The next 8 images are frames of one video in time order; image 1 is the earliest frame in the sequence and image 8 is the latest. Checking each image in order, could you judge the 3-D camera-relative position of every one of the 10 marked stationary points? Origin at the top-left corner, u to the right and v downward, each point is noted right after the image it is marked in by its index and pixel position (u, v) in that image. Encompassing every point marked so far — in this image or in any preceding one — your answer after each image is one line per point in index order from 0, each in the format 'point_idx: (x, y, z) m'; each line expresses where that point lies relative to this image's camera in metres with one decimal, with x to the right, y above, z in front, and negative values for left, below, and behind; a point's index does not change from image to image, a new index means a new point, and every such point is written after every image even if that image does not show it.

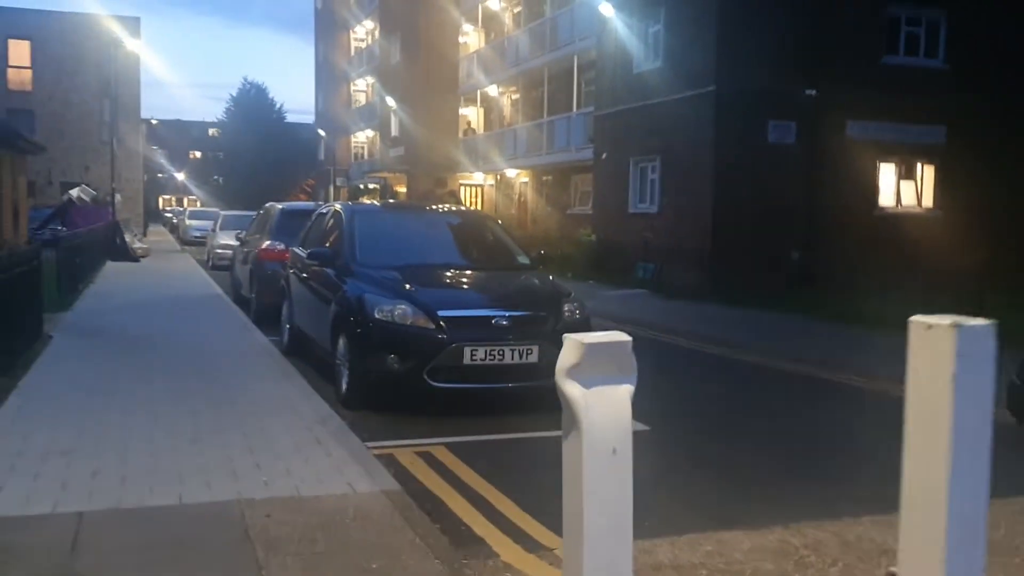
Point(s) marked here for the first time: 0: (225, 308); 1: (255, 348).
0: (-4.5, -0.4, +14.8) m
1: (-2.9, -0.7, +10.8) m
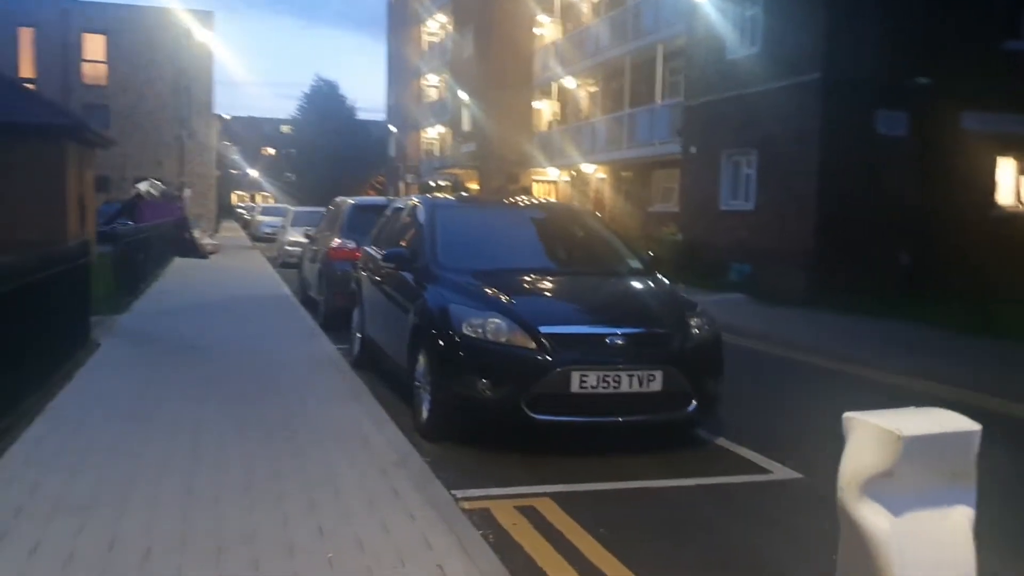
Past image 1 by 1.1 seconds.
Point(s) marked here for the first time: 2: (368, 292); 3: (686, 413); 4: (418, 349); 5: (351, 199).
0: (-3.2, -0.4, +13.8) m
1: (-1.9, -0.7, +9.7) m
2: (-1.4, 0.0, +9.5) m
3: (+1.2, -0.8, +6.3) m
4: (-0.7, -0.4, +6.8) m
5: (-2.7, +1.4, +15.0) m
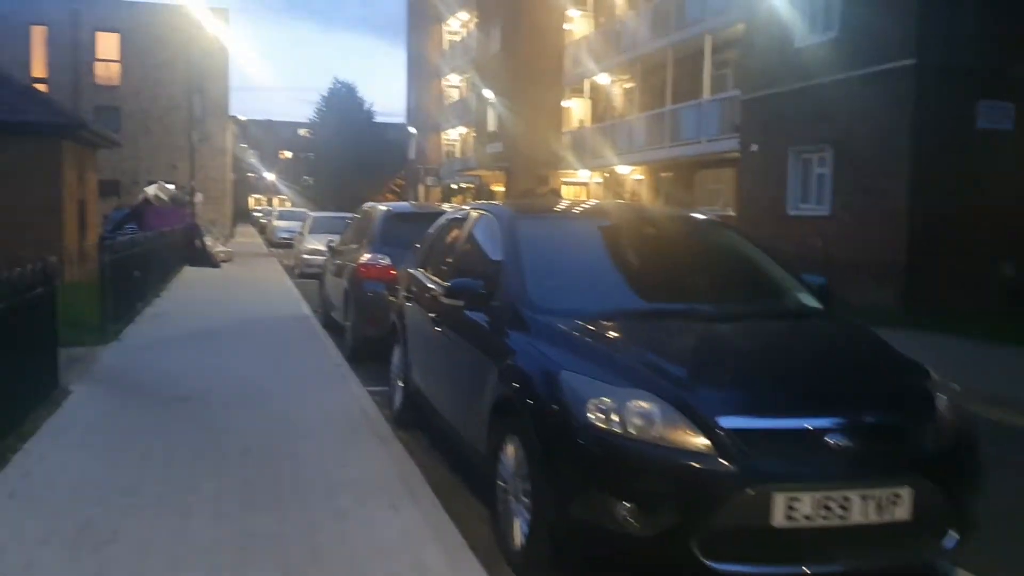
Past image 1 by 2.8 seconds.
0: (-2.5, -0.7, +11.6) m
1: (-1.2, -1.0, +7.5) m
2: (-0.7, -0.3, +7.3) m
3: (+1.8, -1.1, +4.0) m
4: (0.0, -0.7, +4.6) m
5: (-1.9, +1.1, +12.8) m
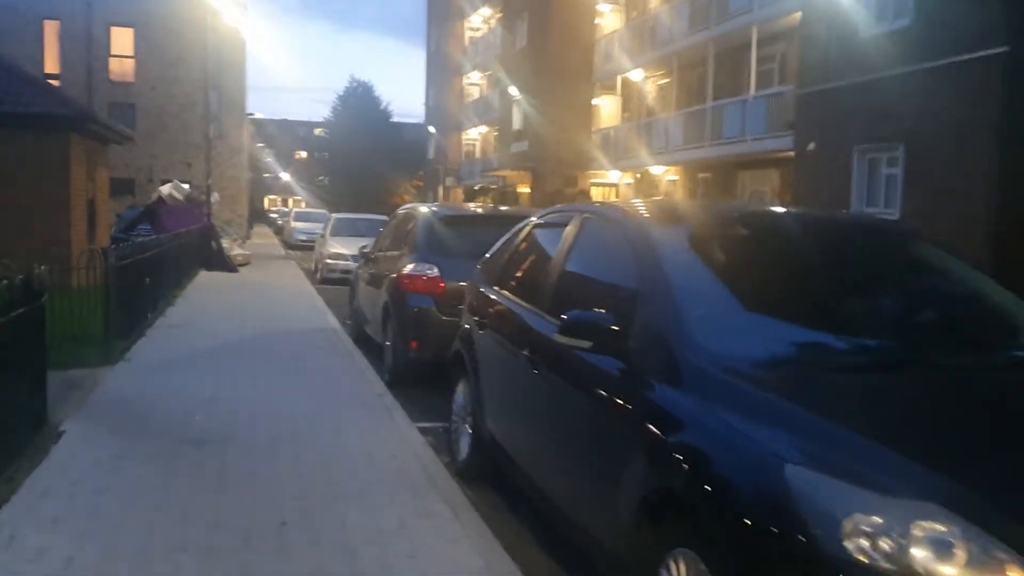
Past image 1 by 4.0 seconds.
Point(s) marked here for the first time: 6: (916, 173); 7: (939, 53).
0: (-1.8, -0.8, +10.2) m
1: (-0.7, -1.1, +6.1) m
2: (-0.1, -0.4, +5.8) m
3: (+2.3, -1.2, +2.5) m
4: (+0.5, -0.8, +3.2) m
5: (-1.2, +1.0, +11.4) m
6: (+7.2, +2.0, +16.9) m
7: (+7.4, +4.1, +16.3) m
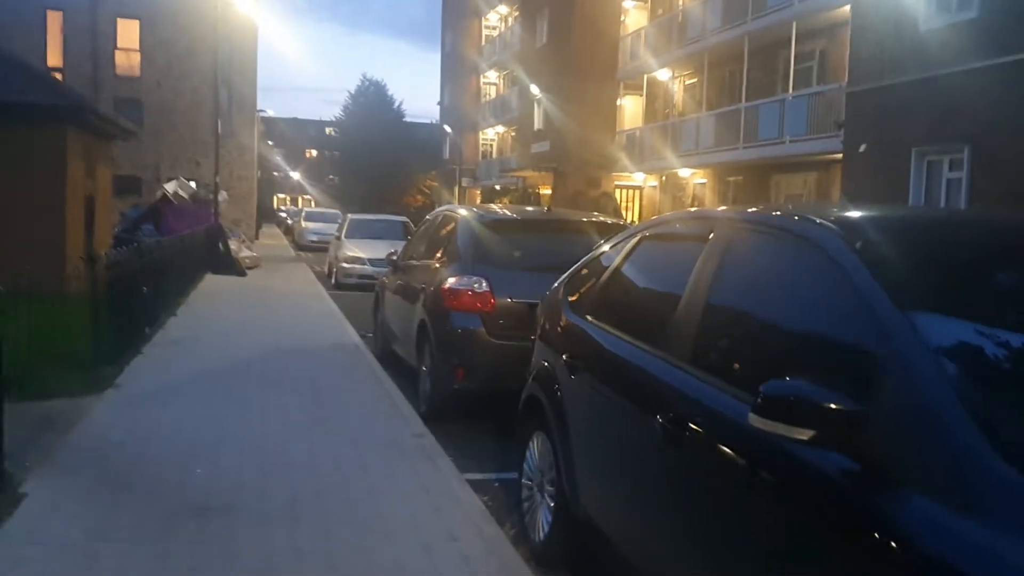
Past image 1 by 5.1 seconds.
0: (-1.3, -0.9, +8.9) m
1: (-0.2, -1.3, +4.7) m
2: (+0.3, -0.6, +4.5) m
3: (+2.7, -1.4, +1.2) m
4: (+0.9, -1.0, +1.8) m
5: (-0.7, +0.9, +10.1) m
6: (+7.8, +1.8, +15.6) m
7: (+8.0, +3.8, +15.0) m
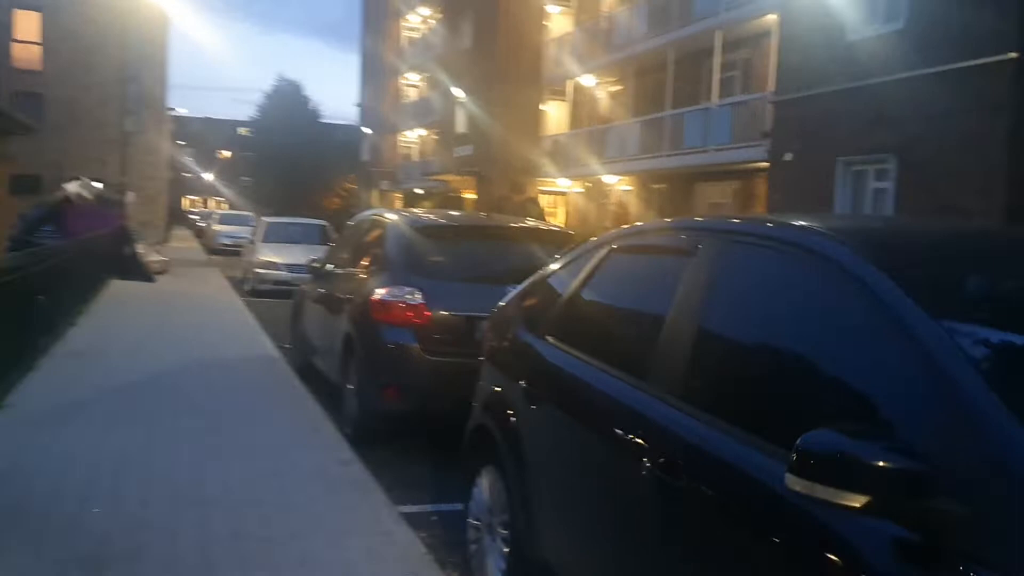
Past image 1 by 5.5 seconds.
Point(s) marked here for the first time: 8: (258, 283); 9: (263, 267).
0: (-1.9, -1.0, +8.2) m
1: (-0.4, -1.3, +4.1) m
2: (+0.1, -0.7, +4.0) m
3: (+2.8, -1.5, +0.9) m
4: (+1.0, -1.0, +1.4) m
5: (-1.4, +0.8, +9.4) m
6: (+6.6, +1.6, +15.7) m
7: (+6.9, +3.7, +15.1) m
8: (-5.3, +0.1, +19.7) m
9: (-5.2, +0.4, +19.7) m
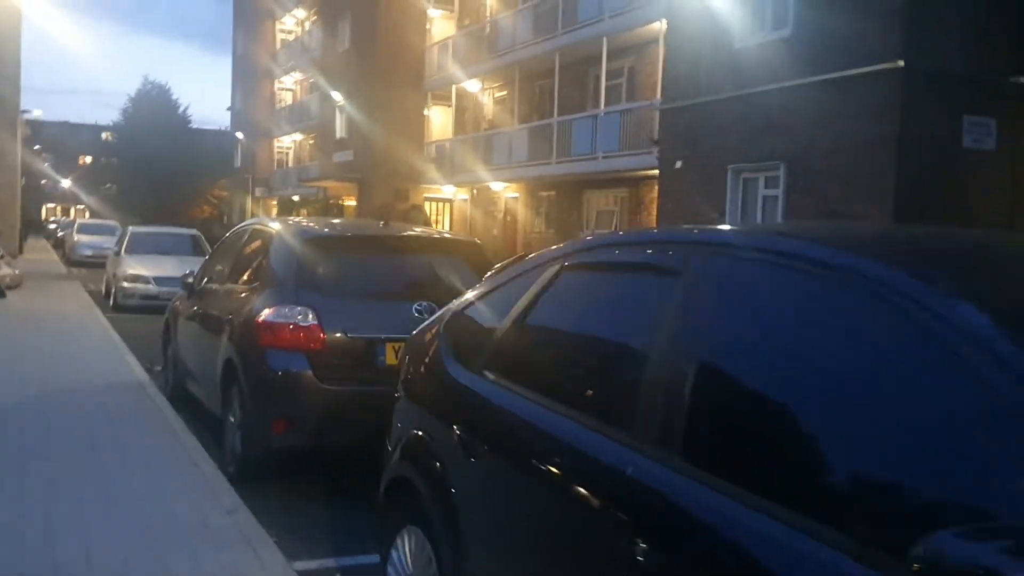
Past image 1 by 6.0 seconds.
0: (-2.7, -1.2, +7.2) m
1: (-0.7, -1.4, +3.4) m
2: (-0.1, -0.8, +3.3) m
3: (+3.0, -1.5, +0.5) m
4: (+1.1, -1.1, +0.8) m
5: (-2.3, +0.6, +8.5) m
6: (+4.8, +1.5, +15.7) m
7: (+5.1, +3.6, +15.2) m
8: (-7.4, -0.2, +18.2) m
9: (-7.4, +0.2, +18.2) m
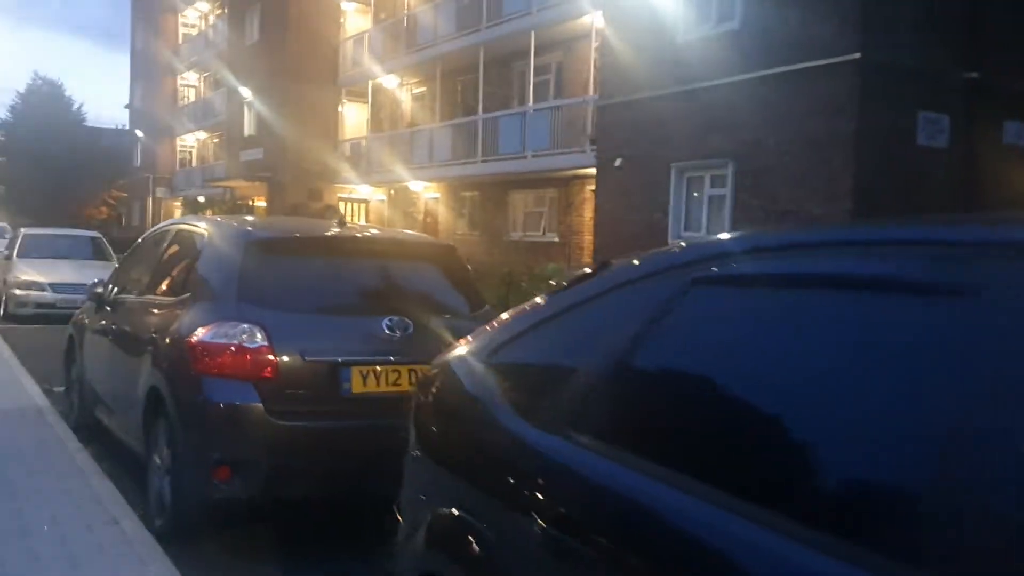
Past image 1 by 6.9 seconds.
0: (-2.8, -1.2, +5.9) m
1: (-0.4, -1.5, +2.3) m
2: (+0.1, -0.8, +2.3) m
3: (+3.5, -1.5, -0.2) m
4: (+1.6, -1.1, -0.1) m
5: (-2.6, +0.5, +7.3) m
6: (+3.8, +1.5, +15.1) m
7: (+4.1, +3.5, +14.7) m
8: (-8.6, -0.4, +16.4) m
9: (-8.5, 0.0, +16.4) m
